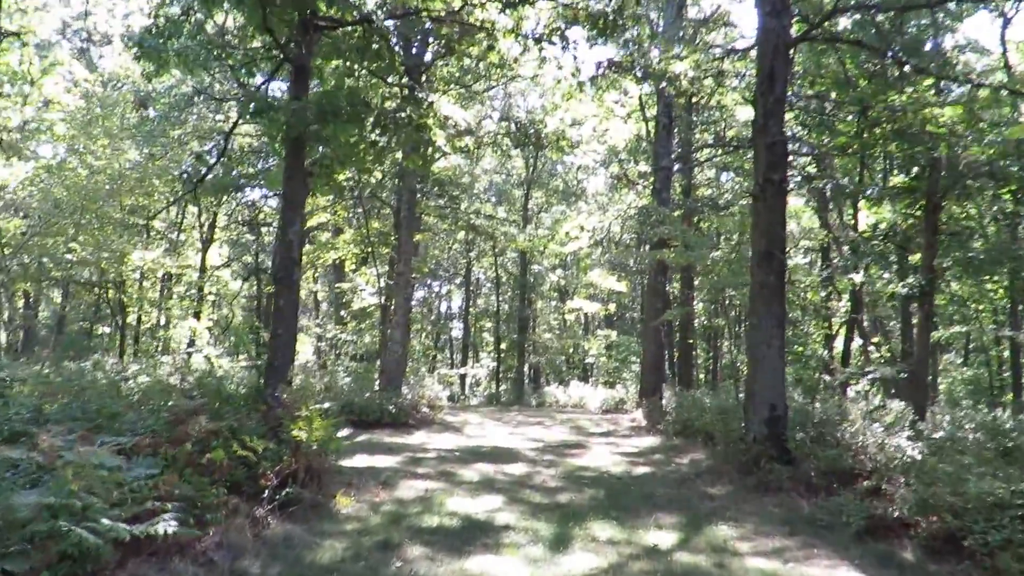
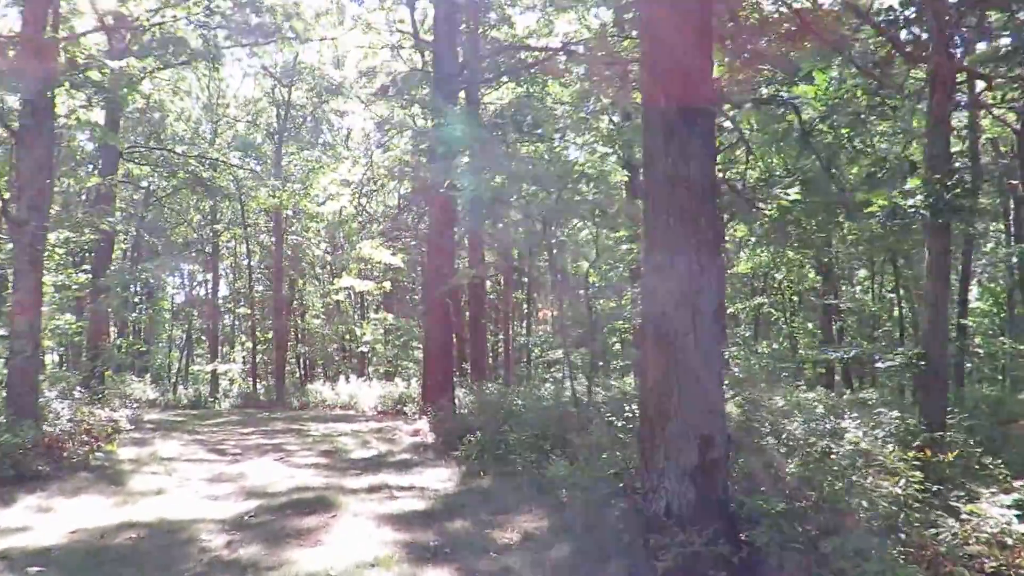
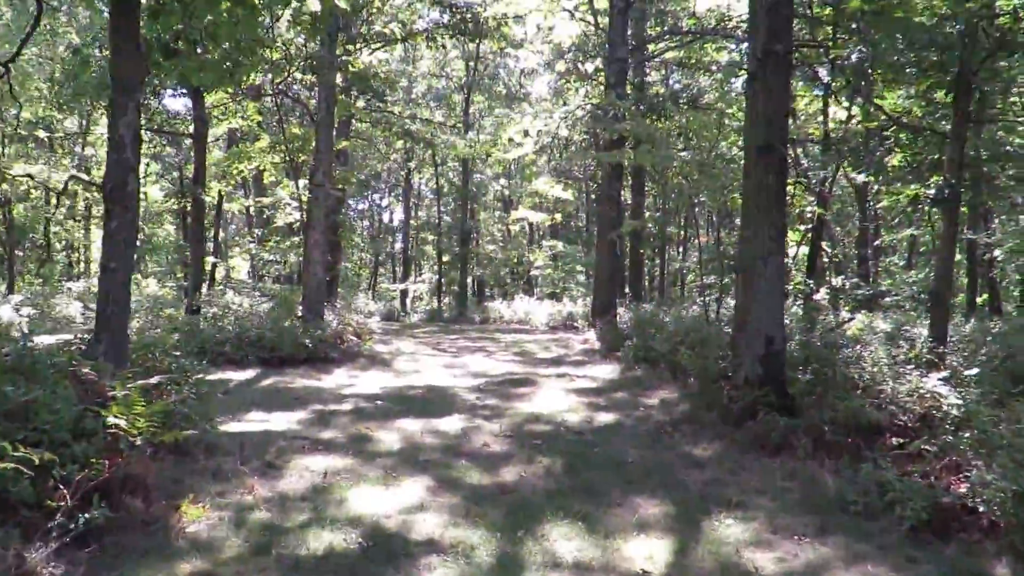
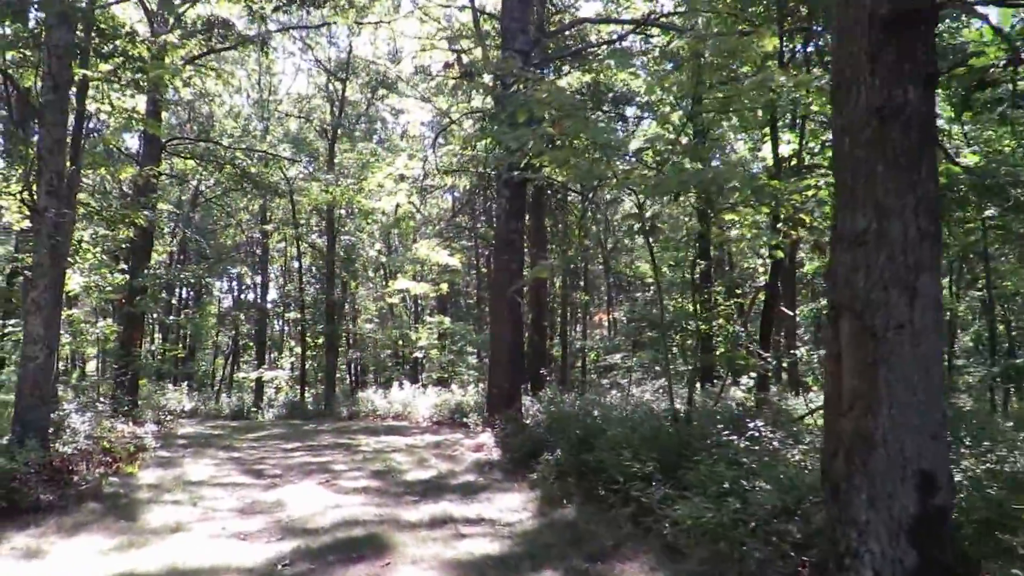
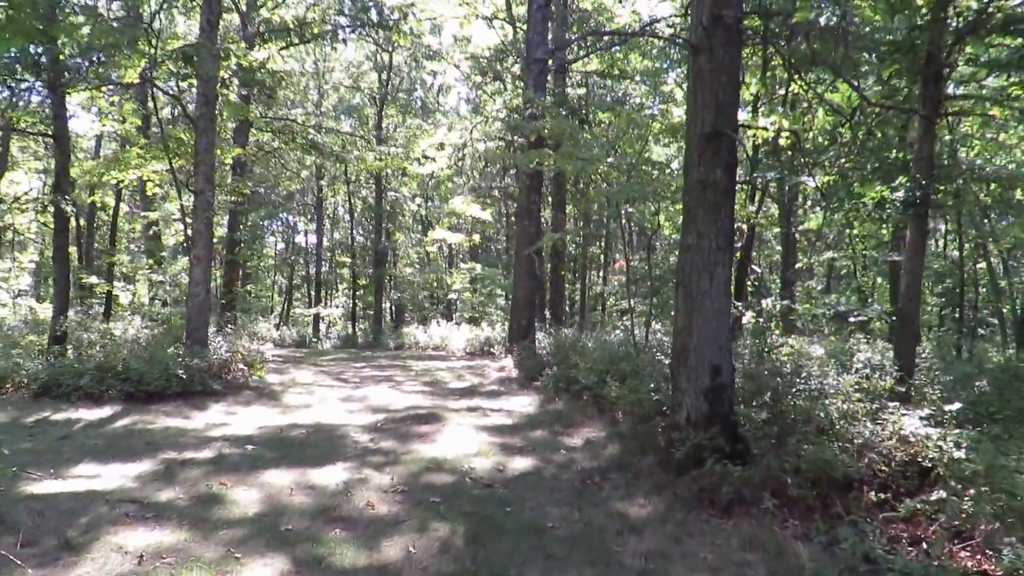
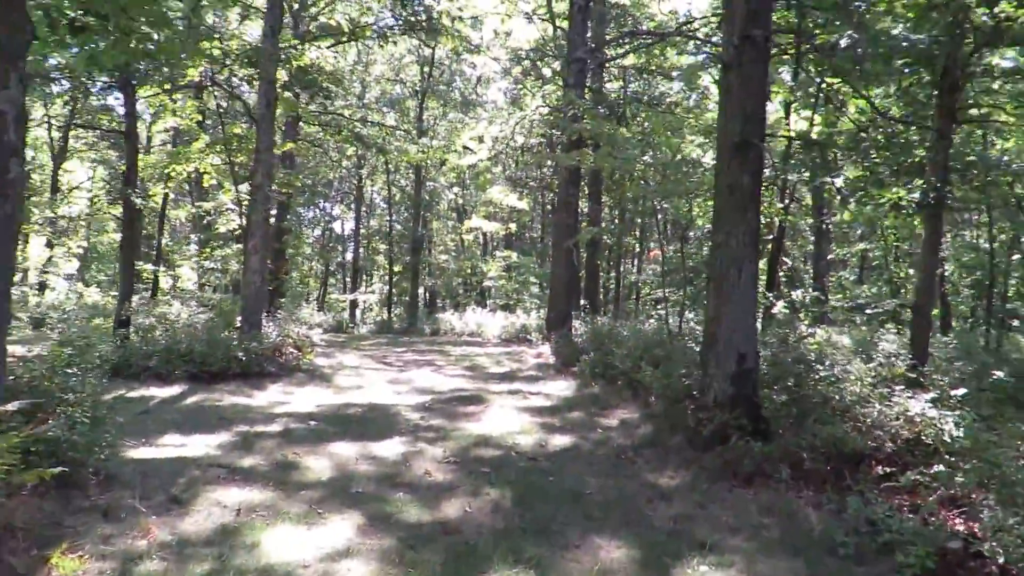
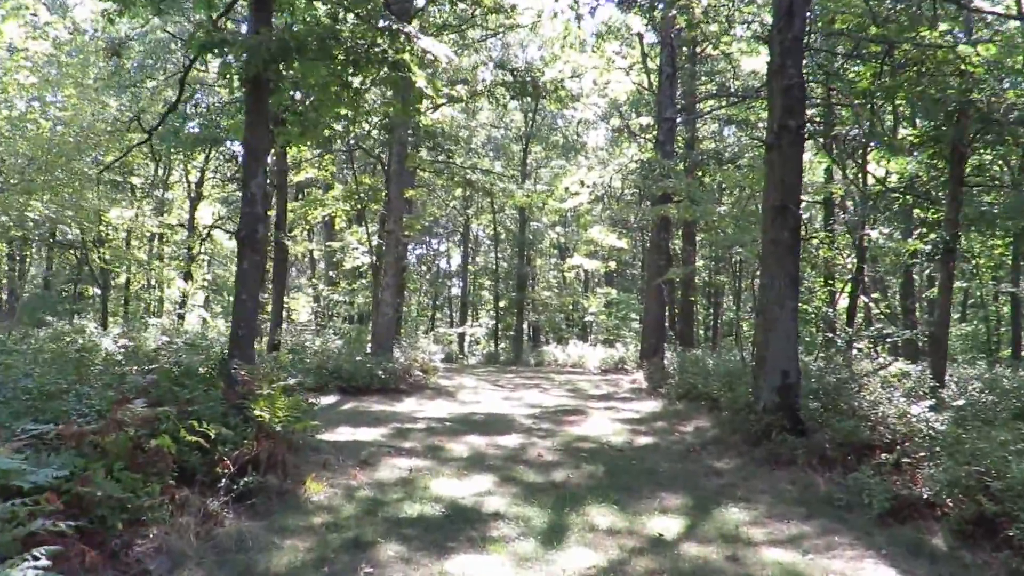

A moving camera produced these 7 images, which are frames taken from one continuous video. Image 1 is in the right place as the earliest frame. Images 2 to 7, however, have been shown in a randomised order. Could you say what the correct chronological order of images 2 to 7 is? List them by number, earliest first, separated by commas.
7, 3, 6, 5, 2, 4
